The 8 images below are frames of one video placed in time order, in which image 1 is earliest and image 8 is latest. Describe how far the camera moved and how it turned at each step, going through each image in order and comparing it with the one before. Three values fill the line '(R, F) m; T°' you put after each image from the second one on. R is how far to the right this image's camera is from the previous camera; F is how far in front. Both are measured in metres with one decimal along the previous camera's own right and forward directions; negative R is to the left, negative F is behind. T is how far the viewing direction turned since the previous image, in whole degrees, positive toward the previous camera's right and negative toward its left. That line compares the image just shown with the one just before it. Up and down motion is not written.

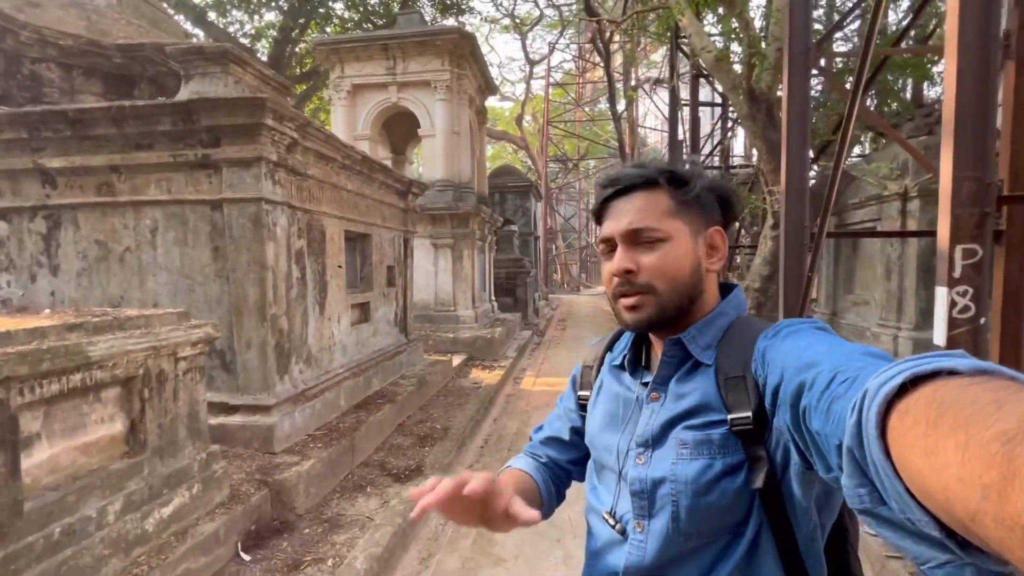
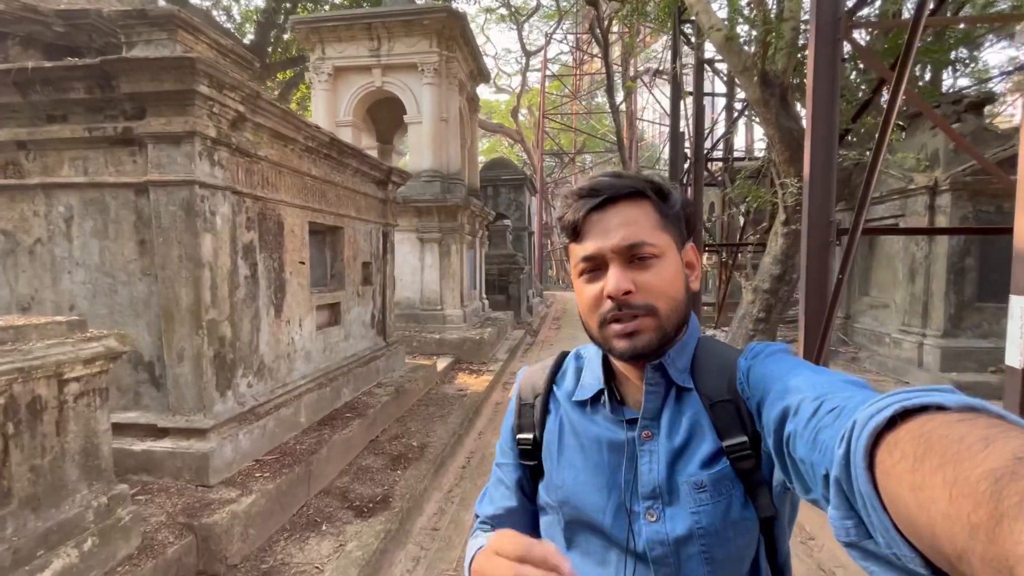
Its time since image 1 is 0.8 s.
(+0.1, +0.5) m; +1°
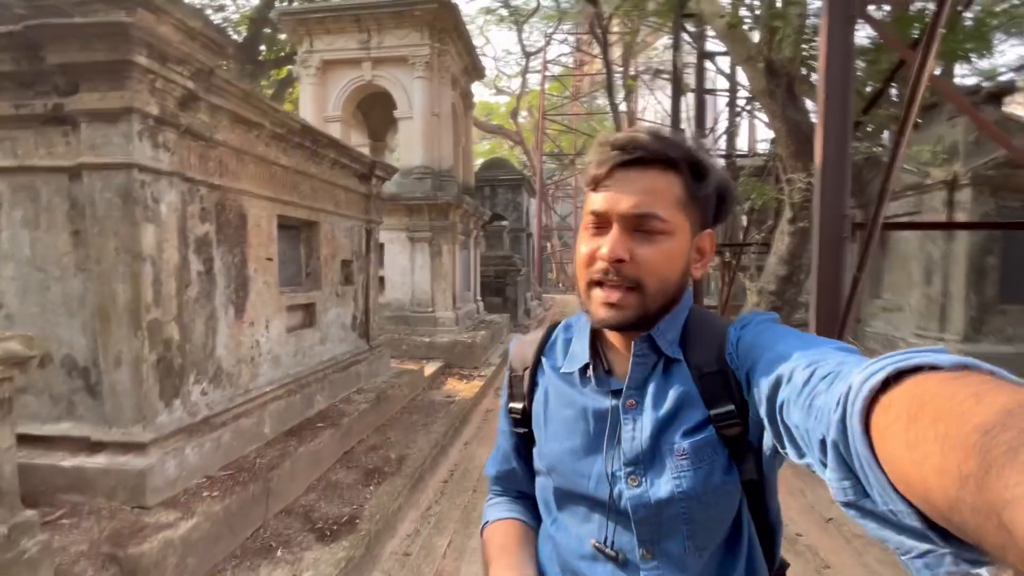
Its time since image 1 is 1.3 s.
(+0.1, +0.3) m; 0°
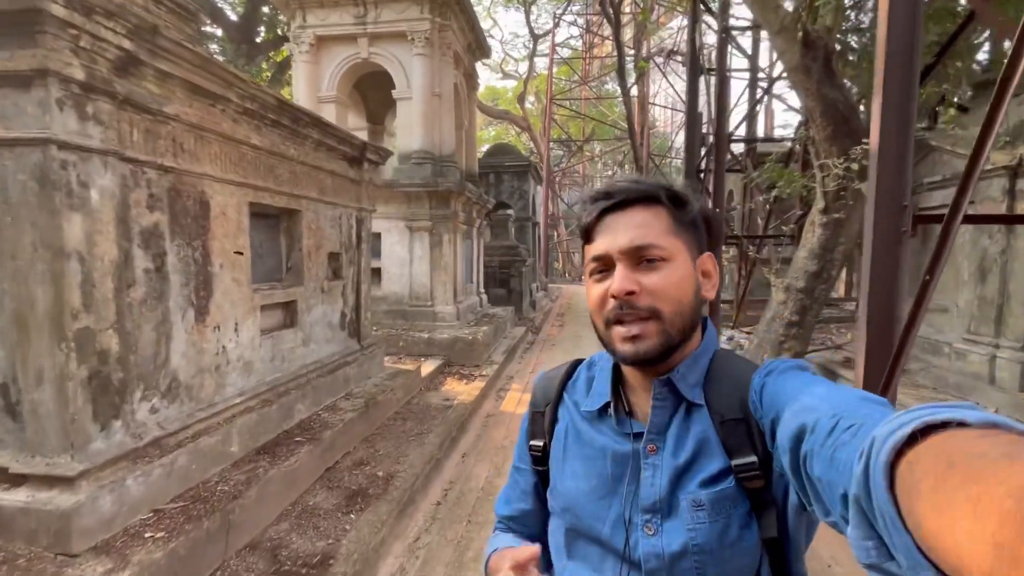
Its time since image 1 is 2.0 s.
(0.0, +0.5) m; -1°
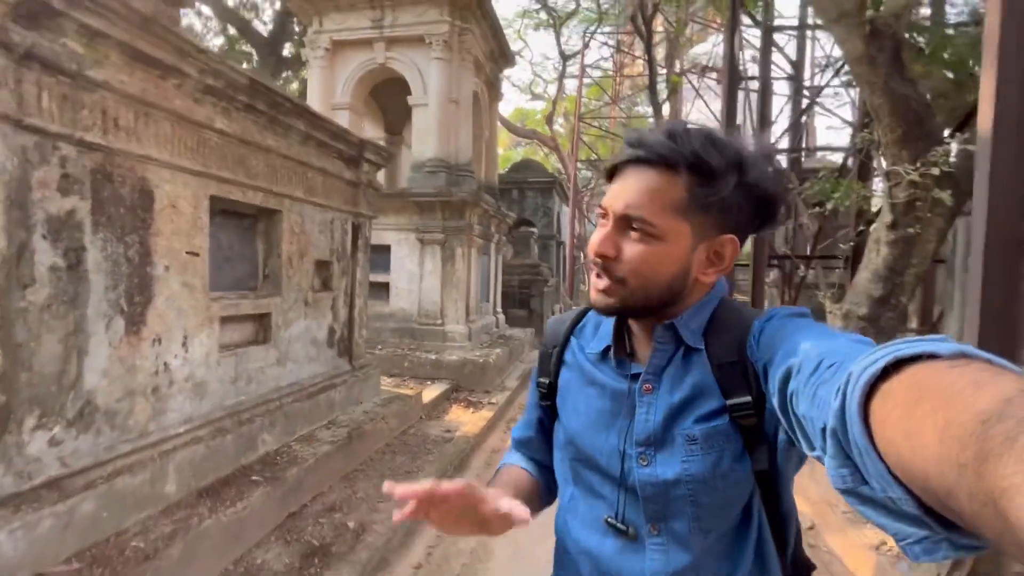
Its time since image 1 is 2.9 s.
(+0.1, +0.6) m; -3°
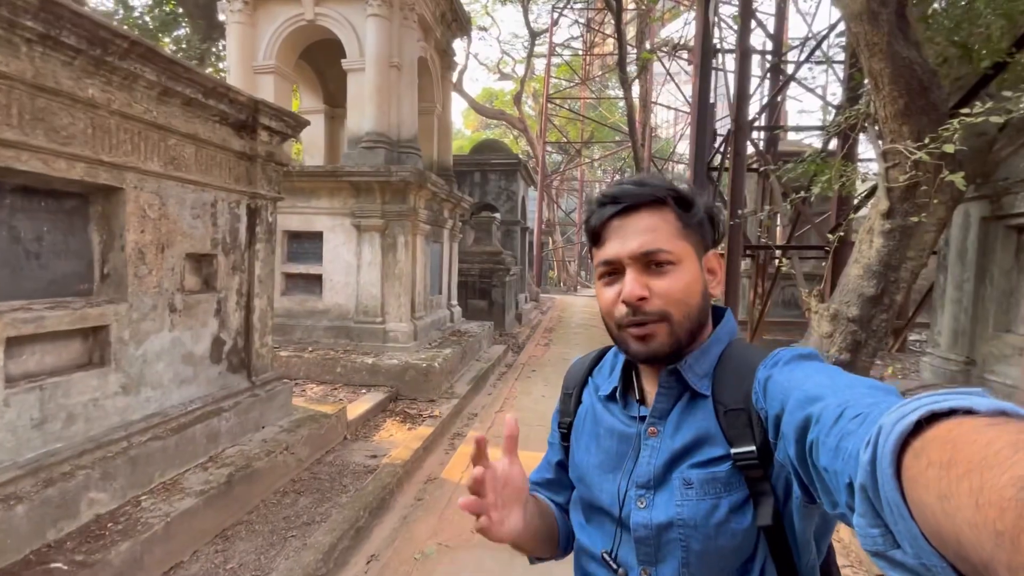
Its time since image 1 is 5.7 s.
(+0.3, +0.7) m; +3°
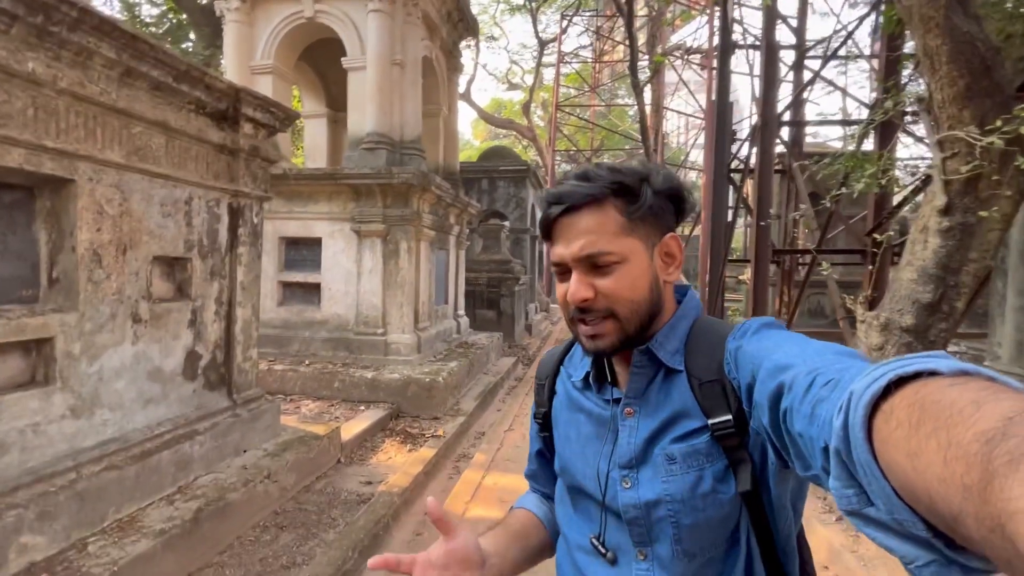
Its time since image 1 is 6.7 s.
(0.0, +0.4) m; -1°
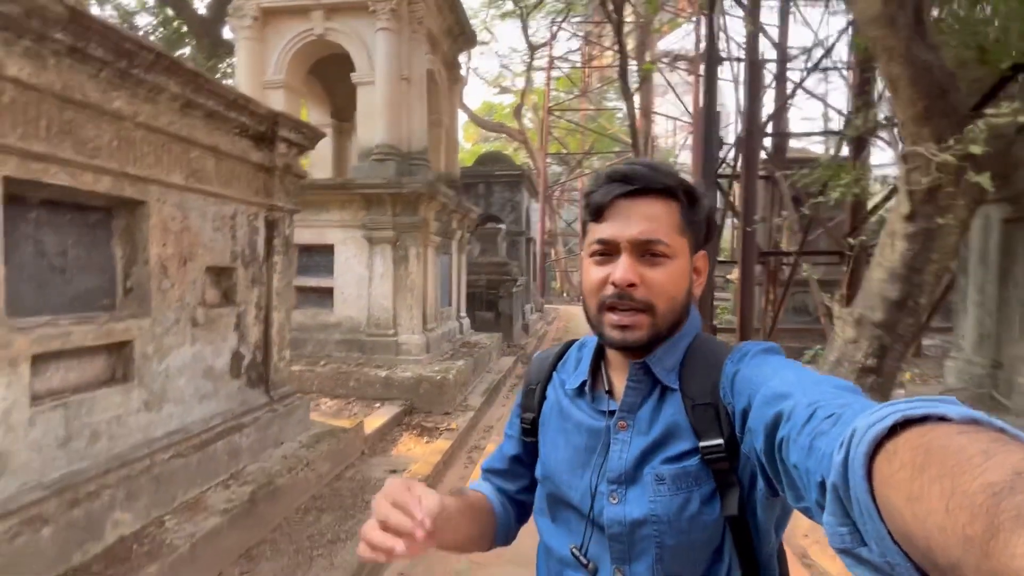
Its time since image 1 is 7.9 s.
(-0.2, -0.3) m; +1°
